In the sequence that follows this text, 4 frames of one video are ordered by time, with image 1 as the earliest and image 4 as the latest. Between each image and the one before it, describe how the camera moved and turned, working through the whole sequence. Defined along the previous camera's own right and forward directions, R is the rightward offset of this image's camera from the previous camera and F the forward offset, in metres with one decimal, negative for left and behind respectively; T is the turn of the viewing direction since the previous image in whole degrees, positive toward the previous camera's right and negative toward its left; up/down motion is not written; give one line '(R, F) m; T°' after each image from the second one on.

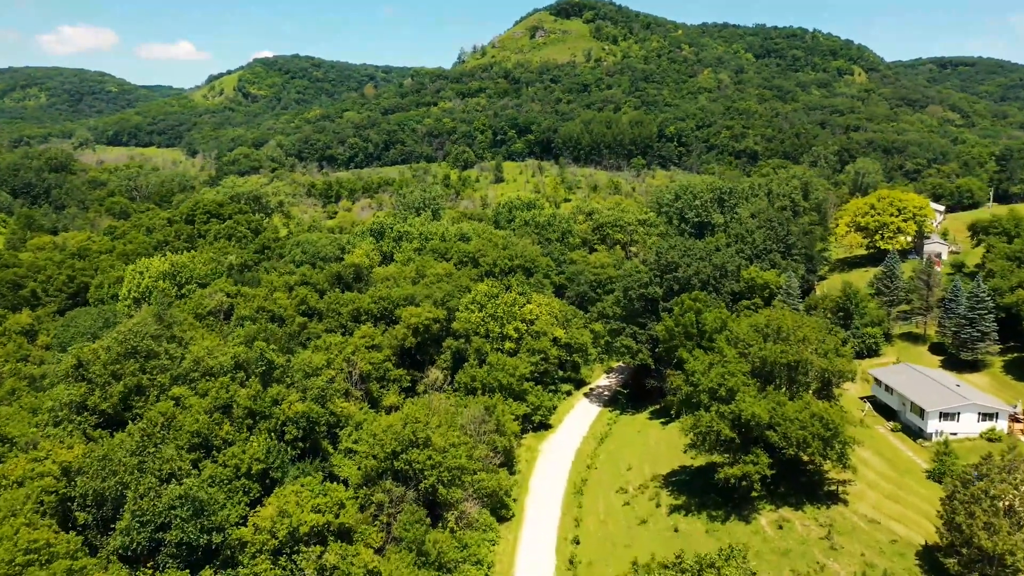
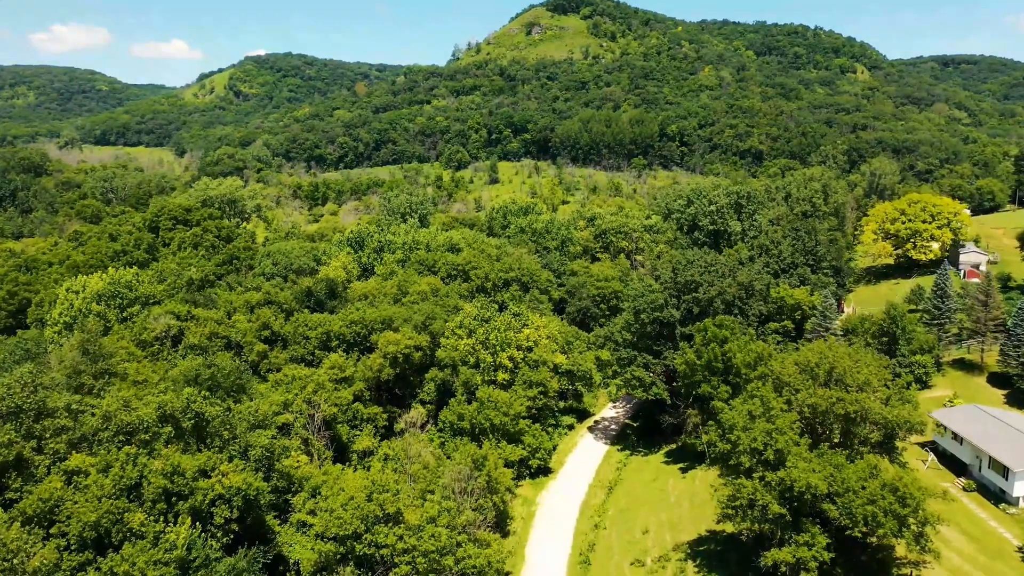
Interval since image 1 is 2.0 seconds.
(+0.2, +8.2) m; 0°
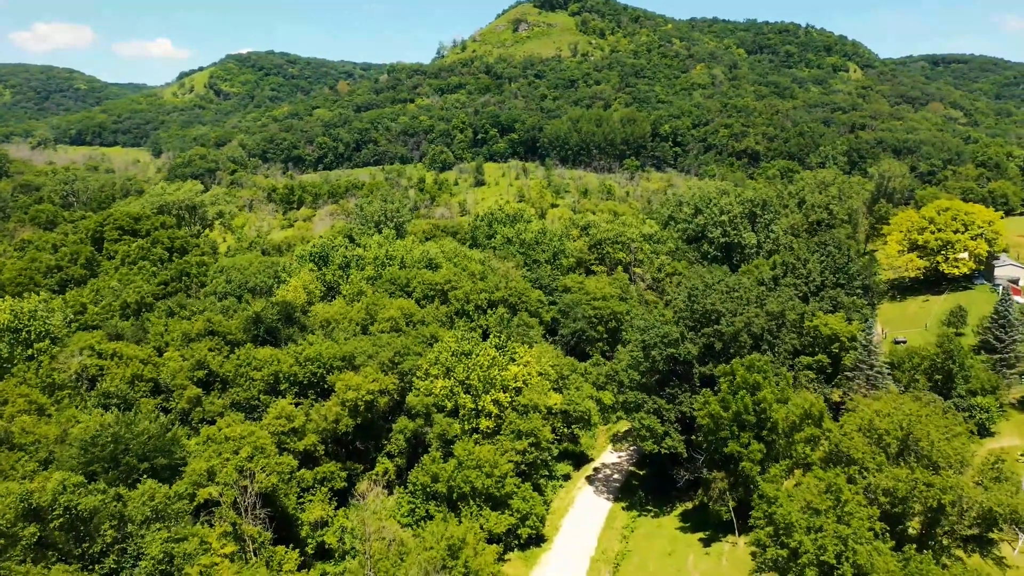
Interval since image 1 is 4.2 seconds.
(+0.2, +8.6) m; +1°
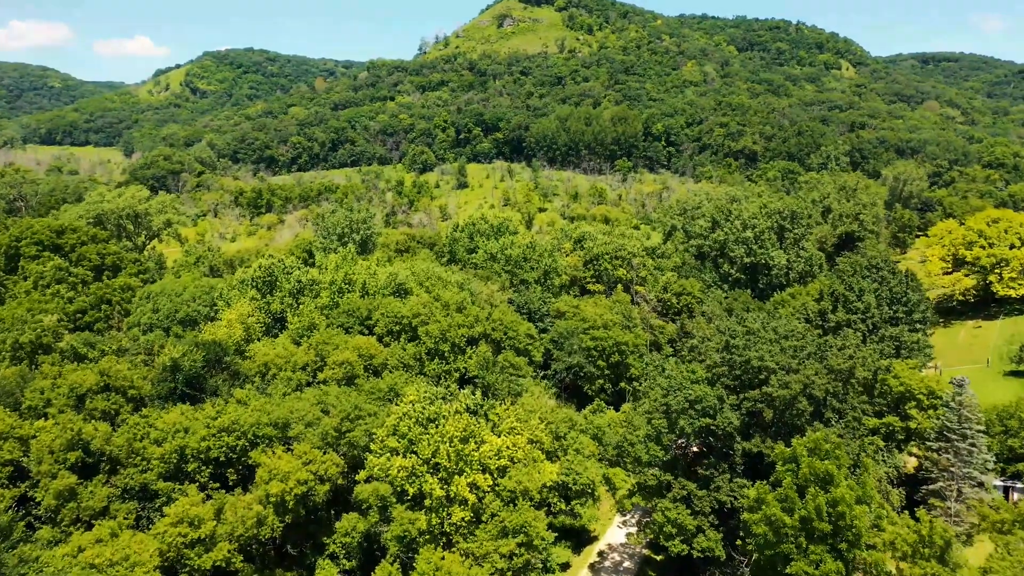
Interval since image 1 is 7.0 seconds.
(+0.2, +10.5) m; +1°
